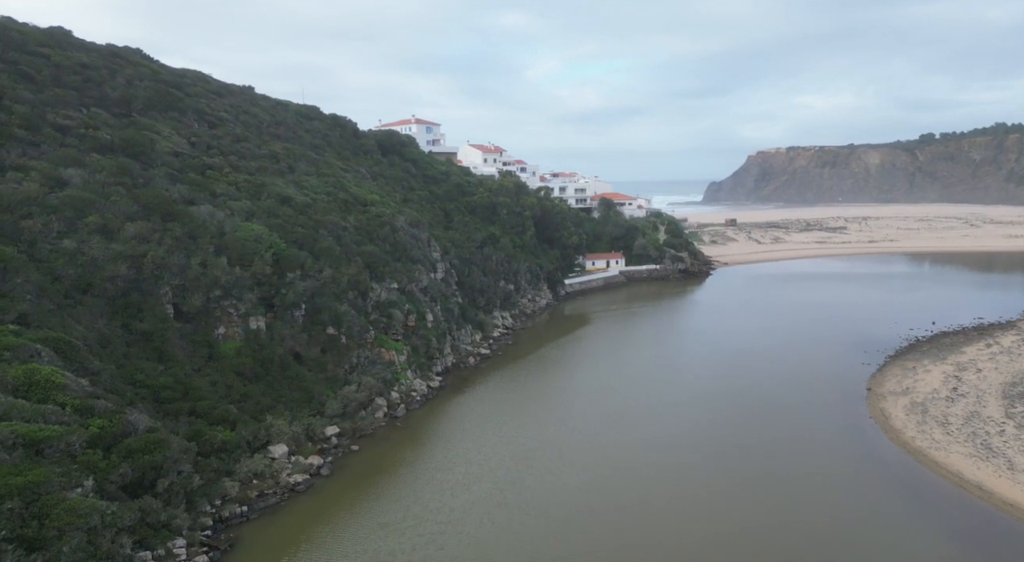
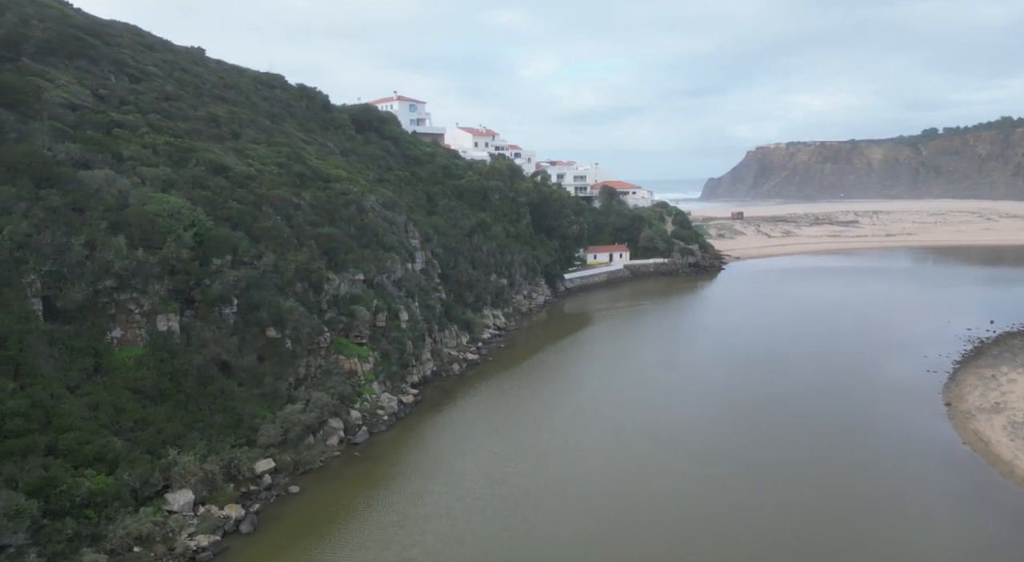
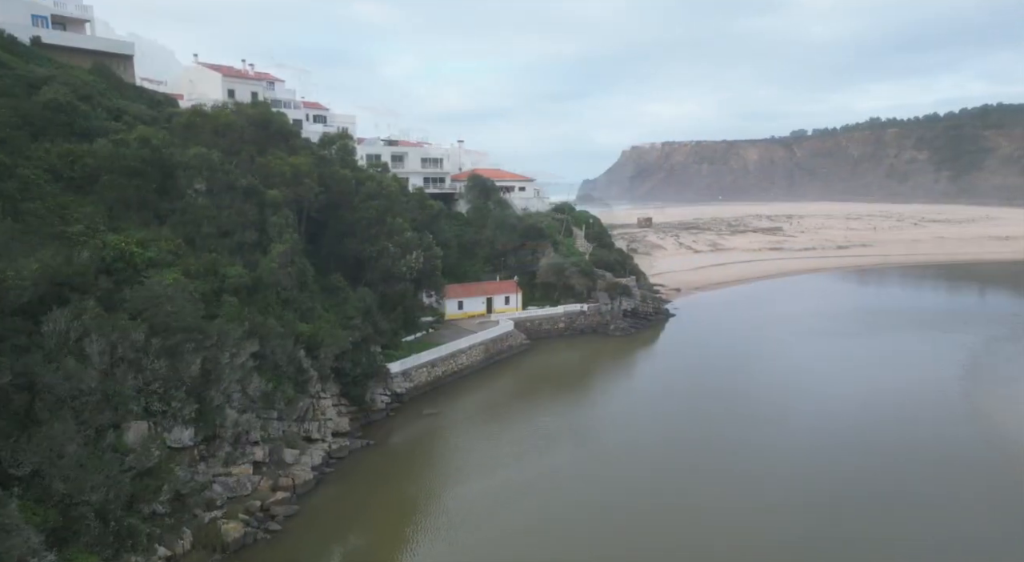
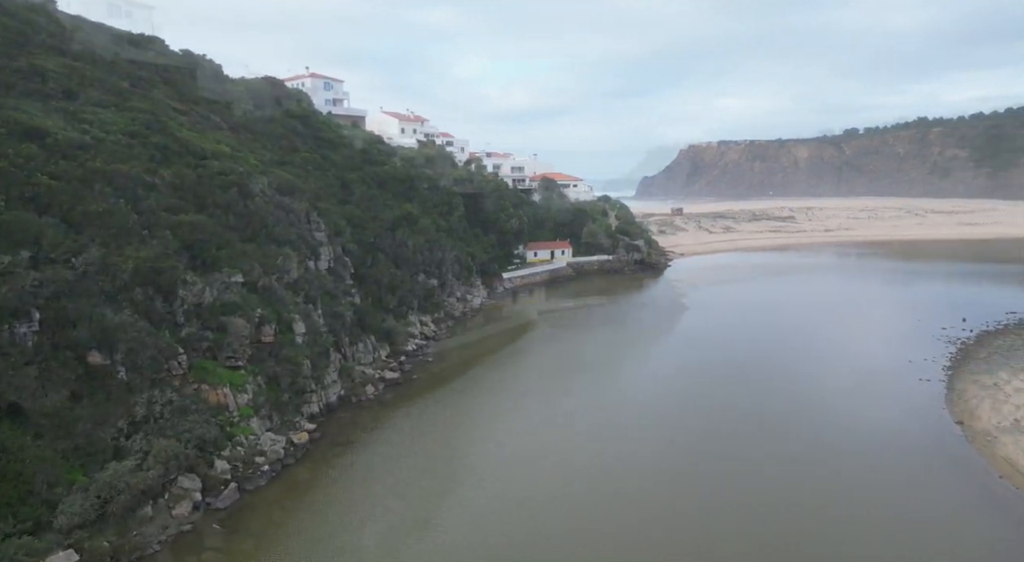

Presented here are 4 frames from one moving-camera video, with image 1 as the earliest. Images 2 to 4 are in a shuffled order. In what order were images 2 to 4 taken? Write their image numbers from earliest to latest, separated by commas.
2, 4, 3
